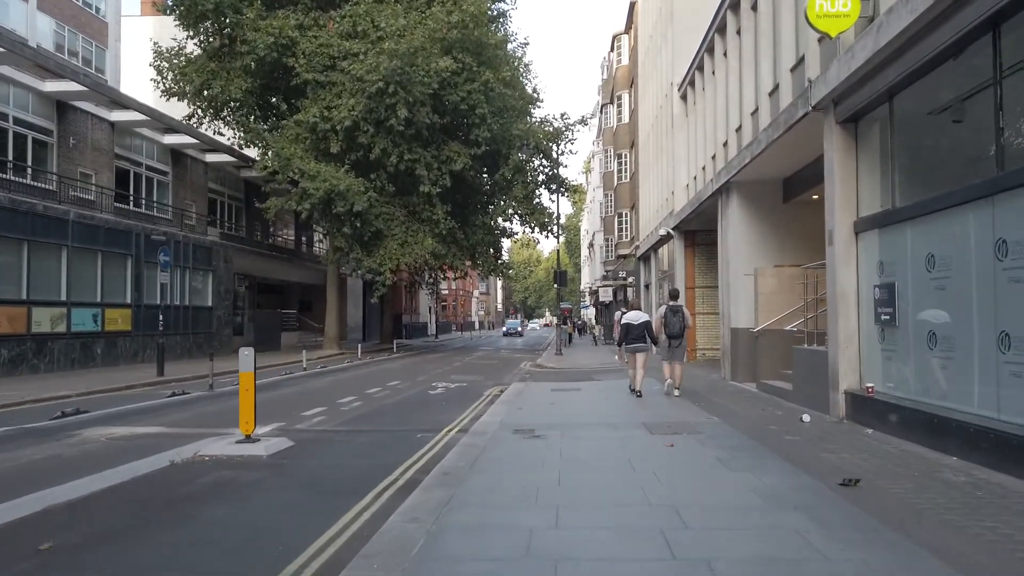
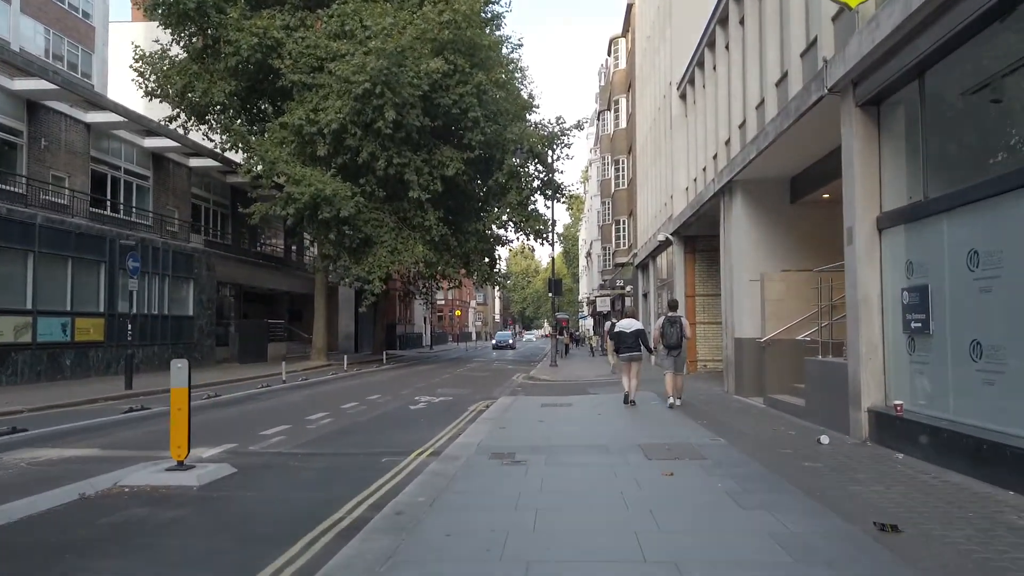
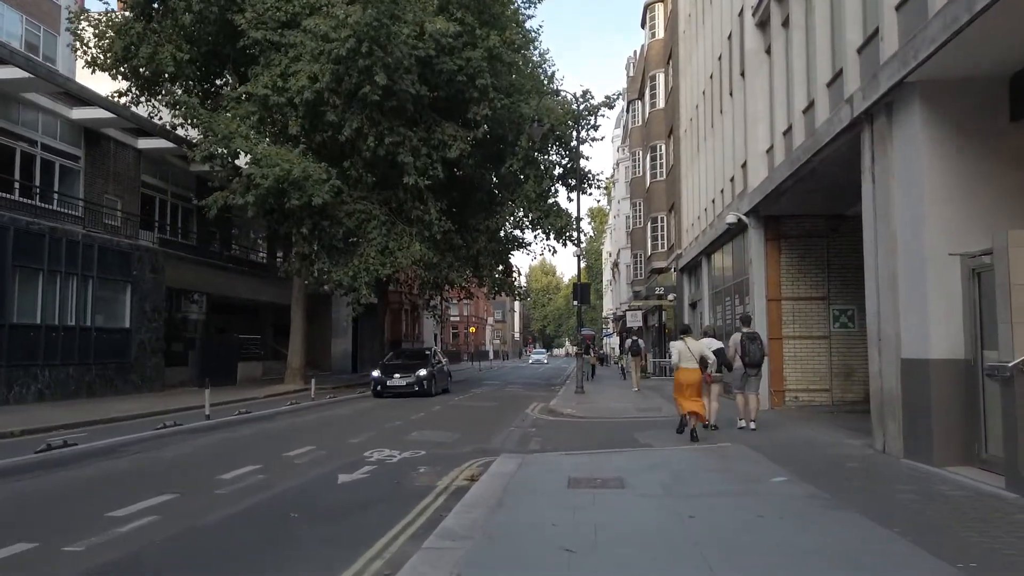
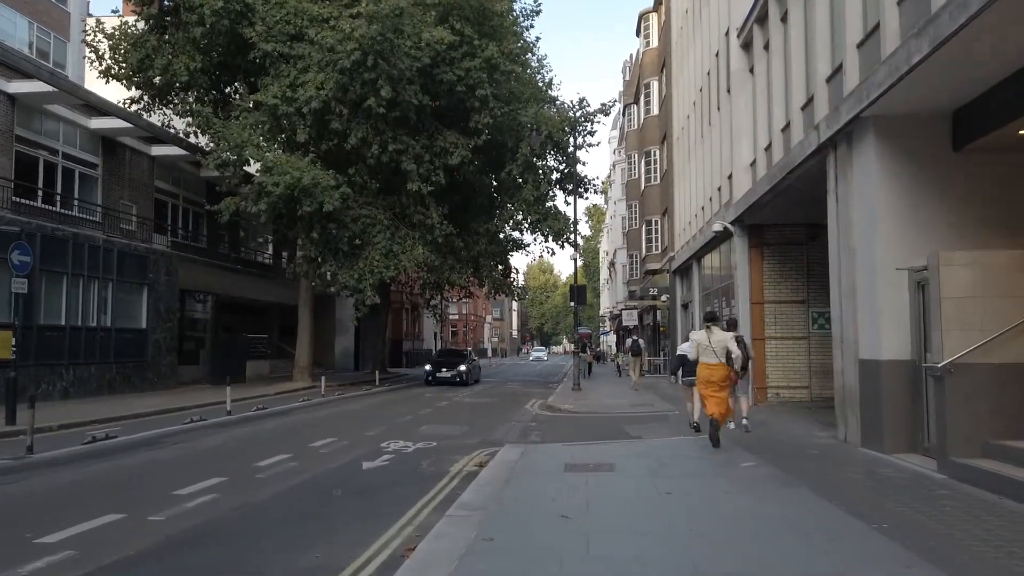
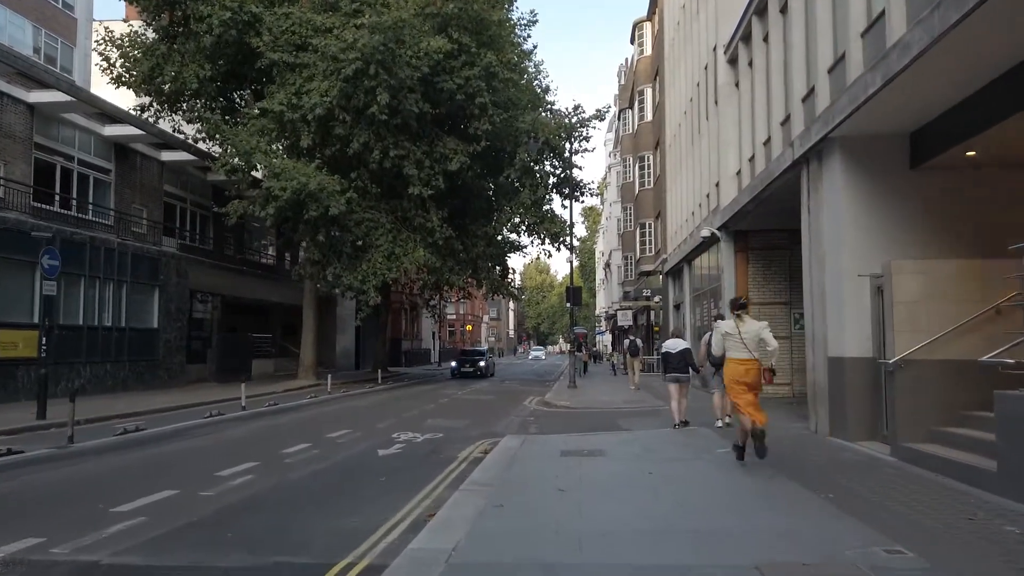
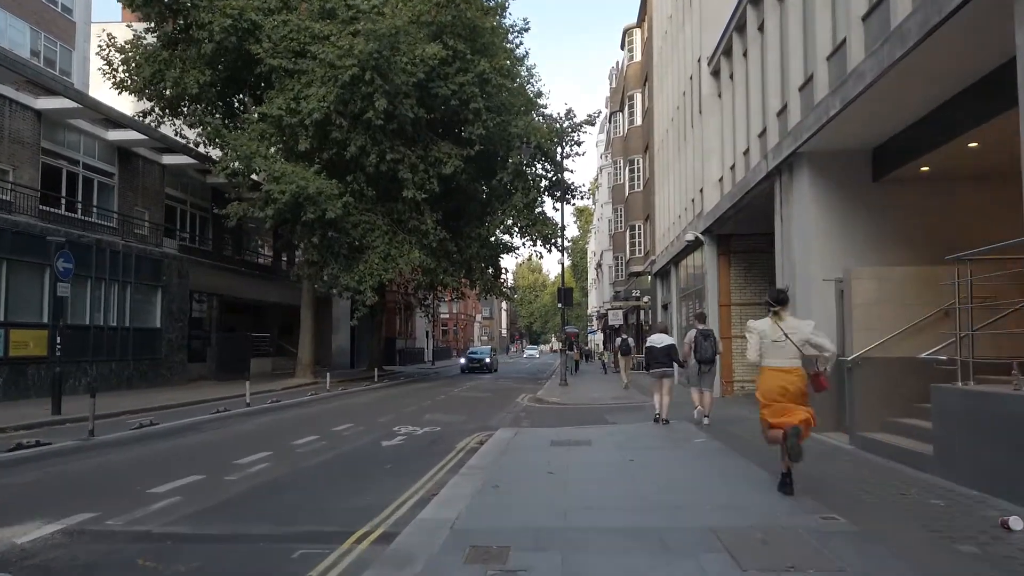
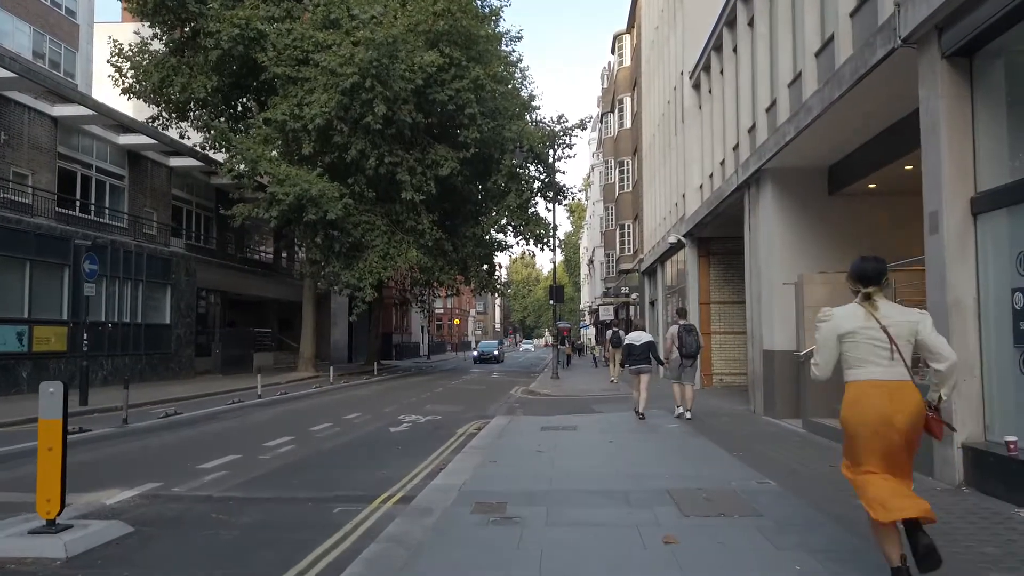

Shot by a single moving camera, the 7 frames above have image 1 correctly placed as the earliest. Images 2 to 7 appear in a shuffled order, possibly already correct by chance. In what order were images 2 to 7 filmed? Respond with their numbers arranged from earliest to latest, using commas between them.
2, 7, 6, 5, 4, 3
